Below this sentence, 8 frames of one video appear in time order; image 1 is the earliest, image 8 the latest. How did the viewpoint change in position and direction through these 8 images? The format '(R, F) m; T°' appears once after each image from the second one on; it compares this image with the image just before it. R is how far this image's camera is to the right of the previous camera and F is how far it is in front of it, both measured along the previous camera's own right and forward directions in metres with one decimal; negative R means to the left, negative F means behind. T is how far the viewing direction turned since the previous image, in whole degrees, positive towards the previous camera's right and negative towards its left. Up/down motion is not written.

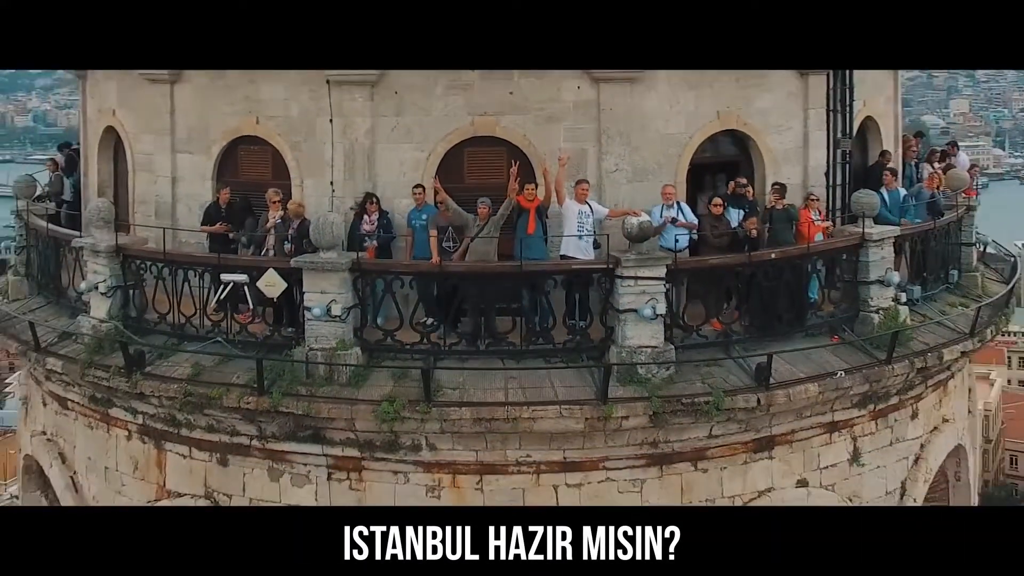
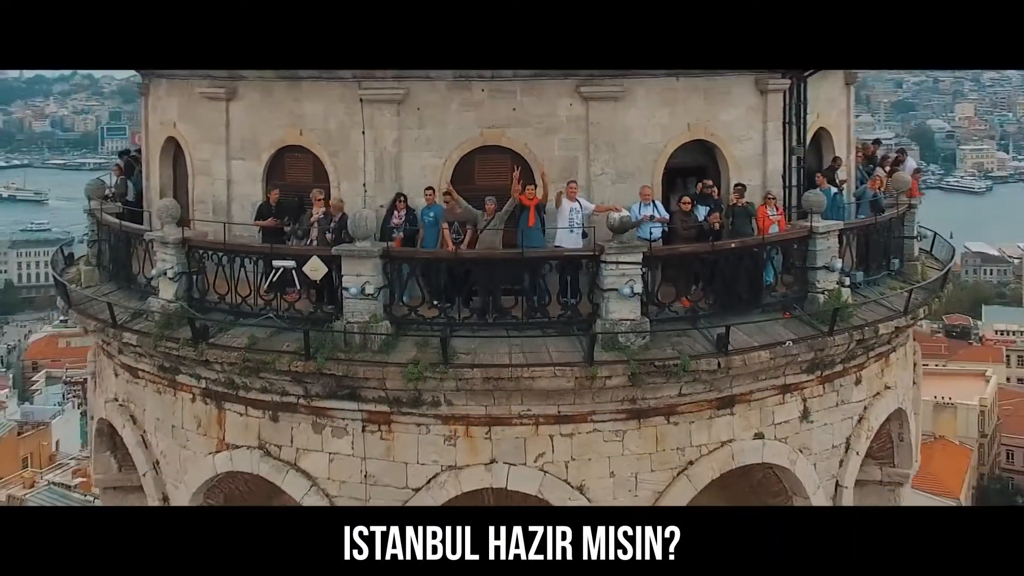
(0.0, -1.2) m; 0°
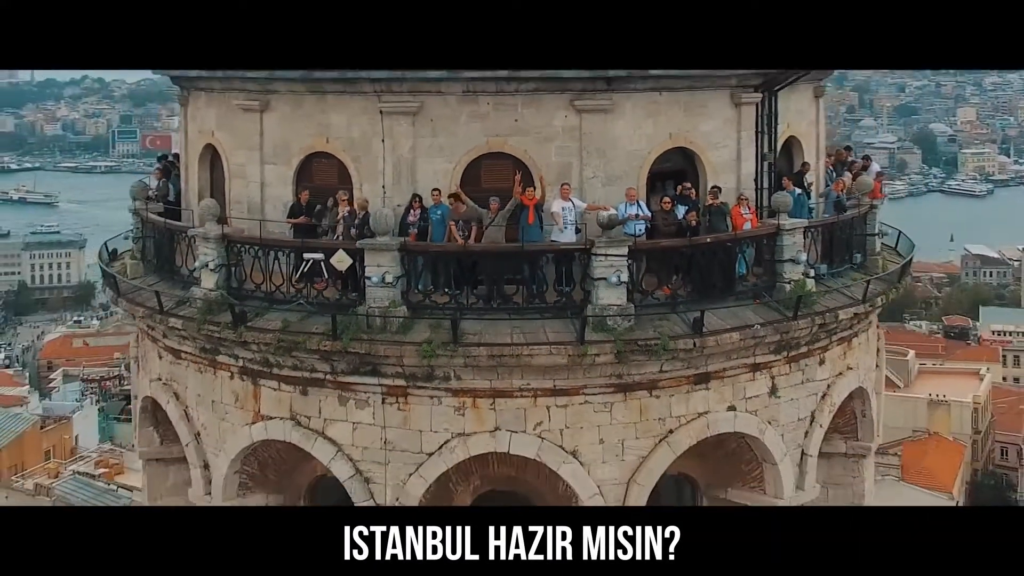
(0.0, -1.0) m; 0°
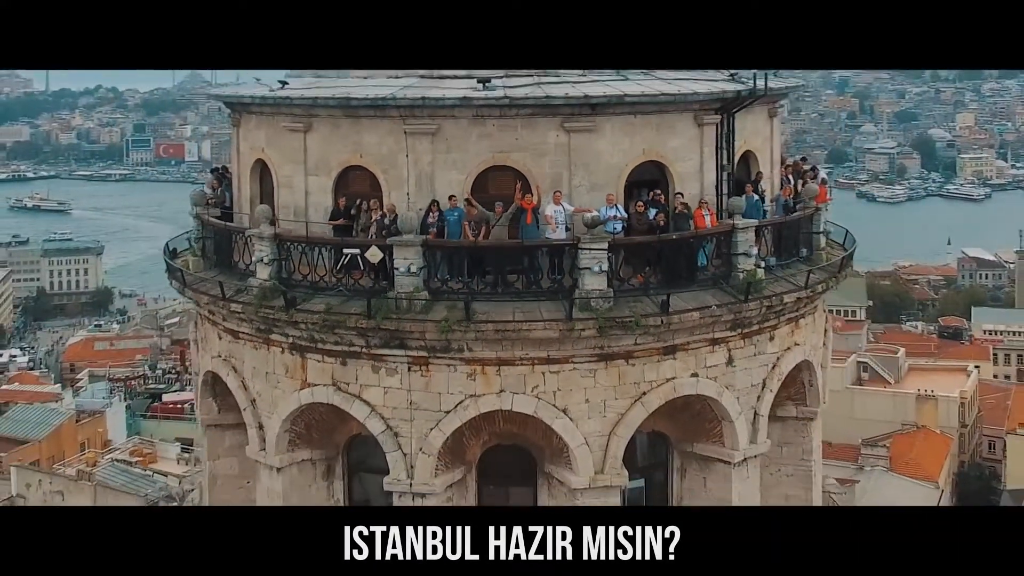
(0.0, -1.8) m; 0°
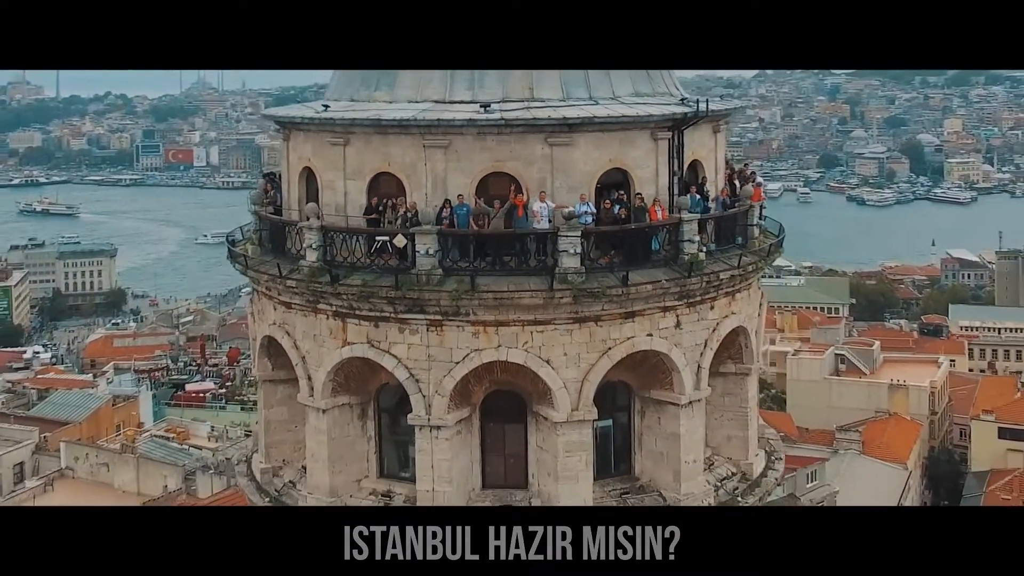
(+0.1, -2.8) m; 0°
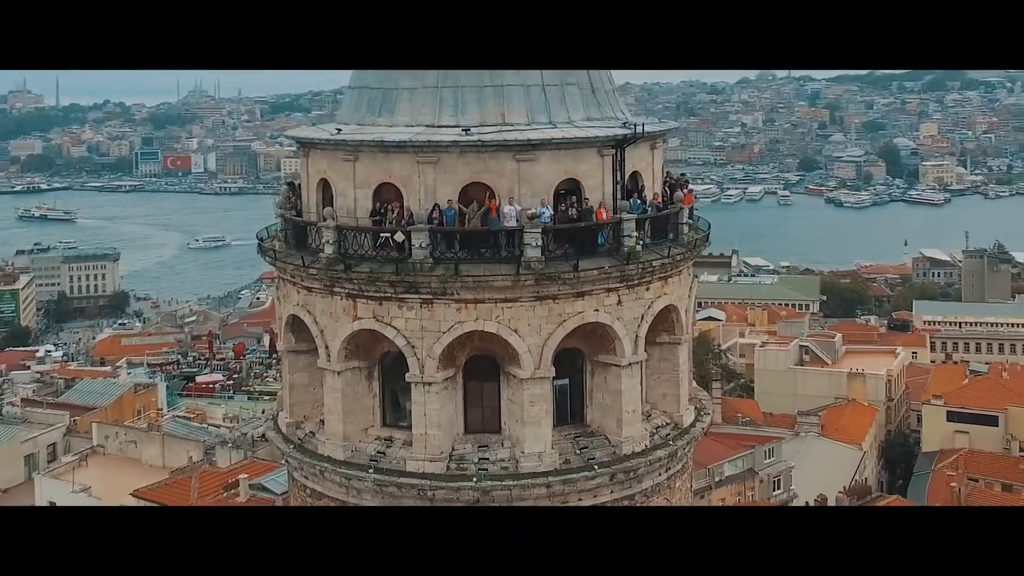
(+0.2, -3.3) m; 0°
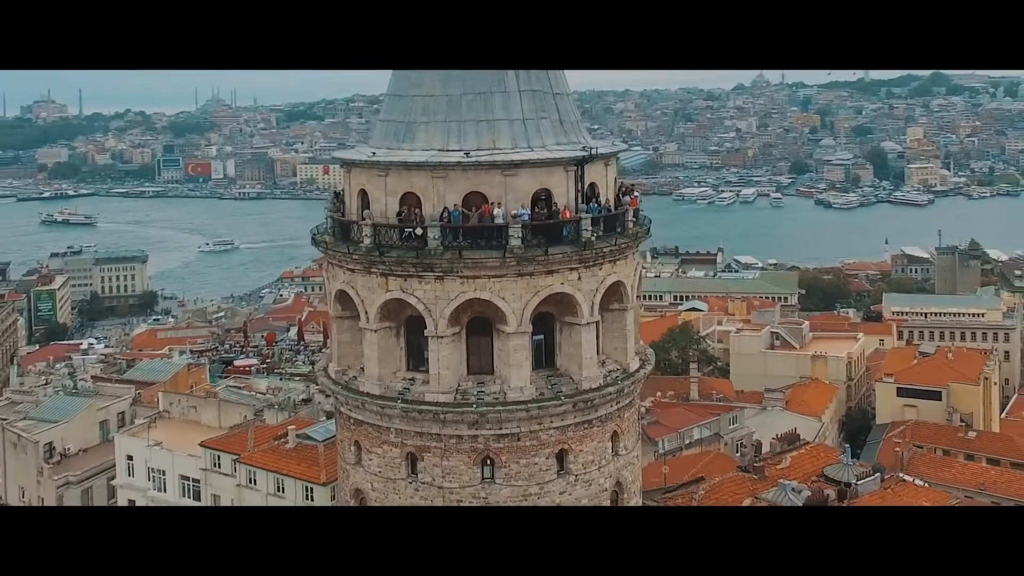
(+0.3, -5.9) m; 0°
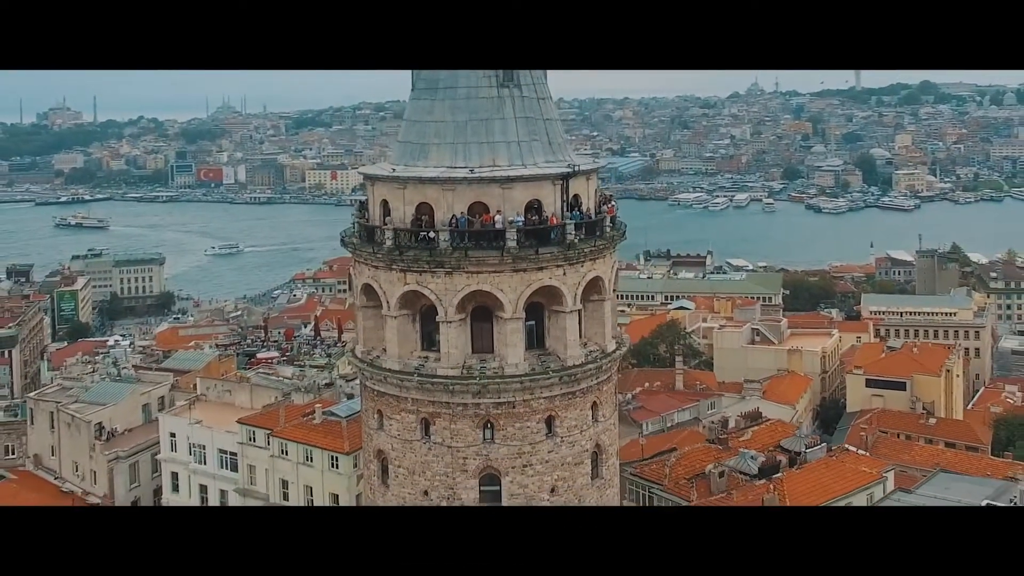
(+0.1, -4.5) m; 0°
